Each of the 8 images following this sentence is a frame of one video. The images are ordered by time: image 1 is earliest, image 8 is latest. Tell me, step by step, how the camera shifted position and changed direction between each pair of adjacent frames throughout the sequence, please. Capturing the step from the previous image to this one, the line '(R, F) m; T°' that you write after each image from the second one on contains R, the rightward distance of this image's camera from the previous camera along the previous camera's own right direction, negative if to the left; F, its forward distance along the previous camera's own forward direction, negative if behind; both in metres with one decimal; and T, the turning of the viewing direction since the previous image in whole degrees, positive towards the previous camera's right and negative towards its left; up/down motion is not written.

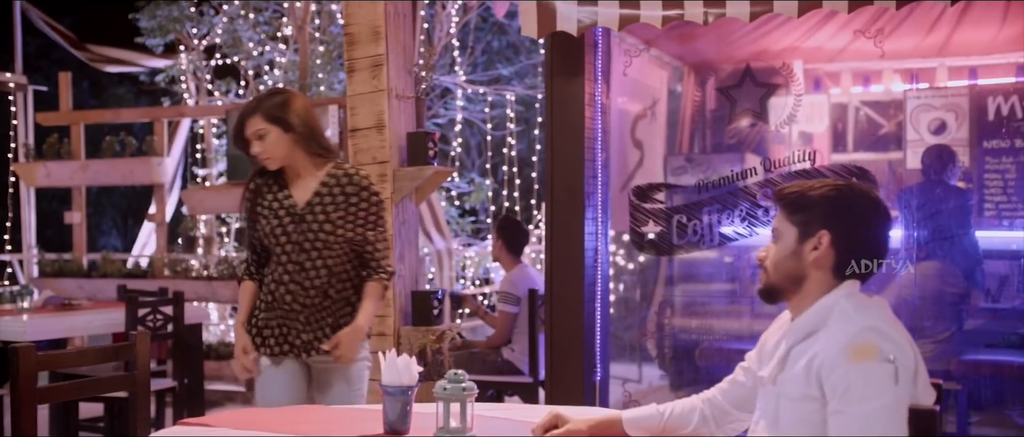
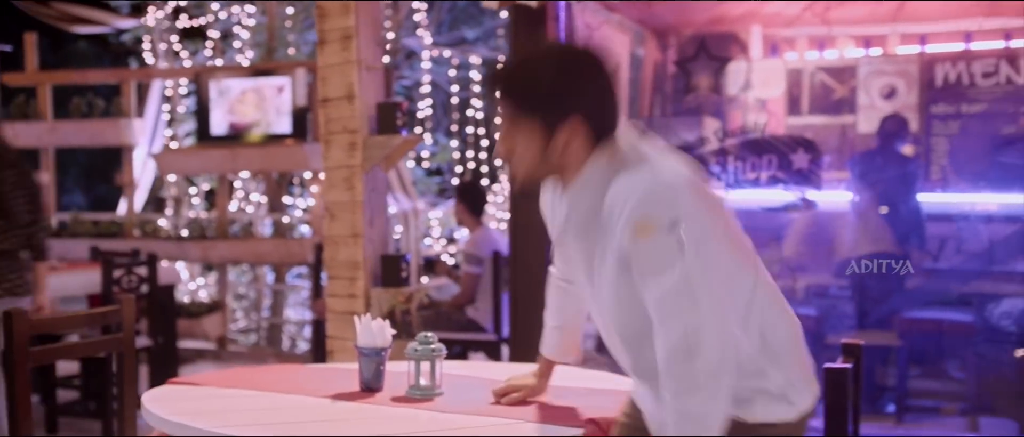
(0.0, -0.2) m; +2°
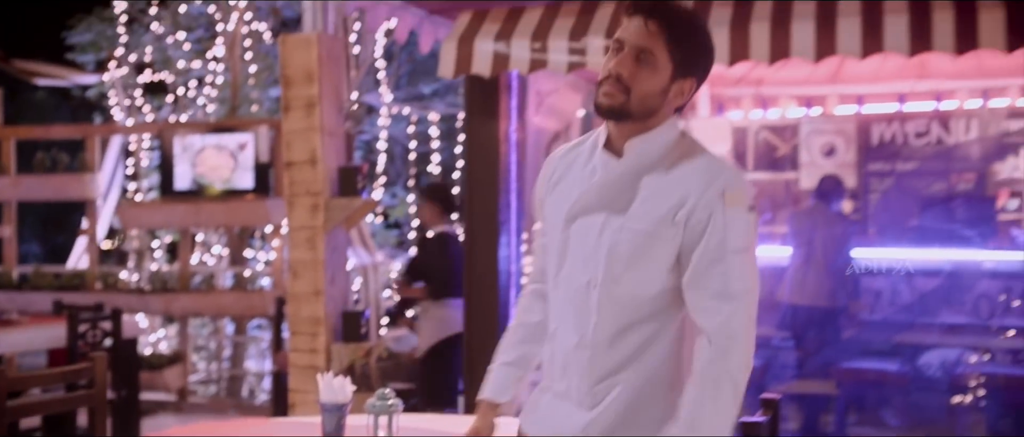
(0.0, -0.2) m; +2°
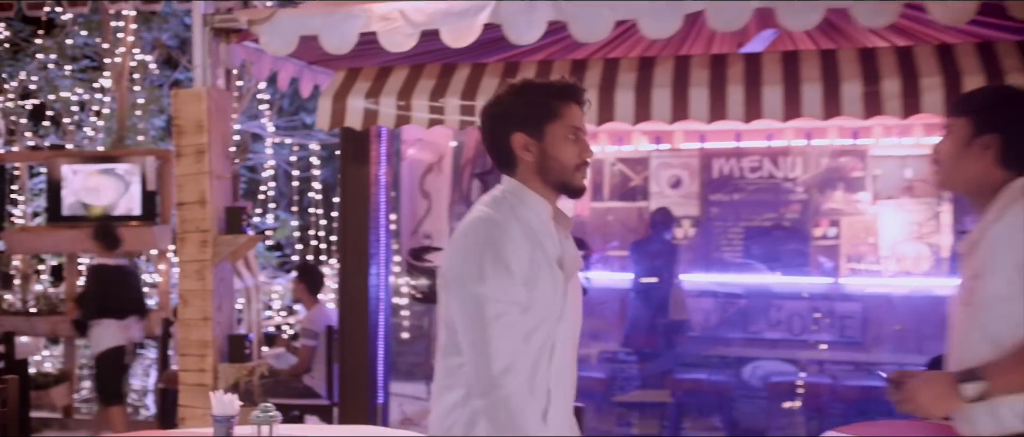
(+0.1, -0.6) m; +6°
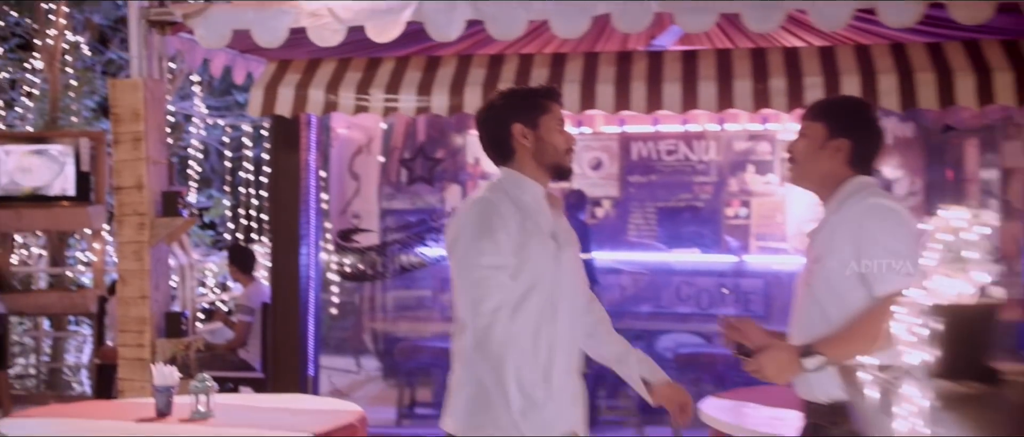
(+0.1, -0.3) m; +4°
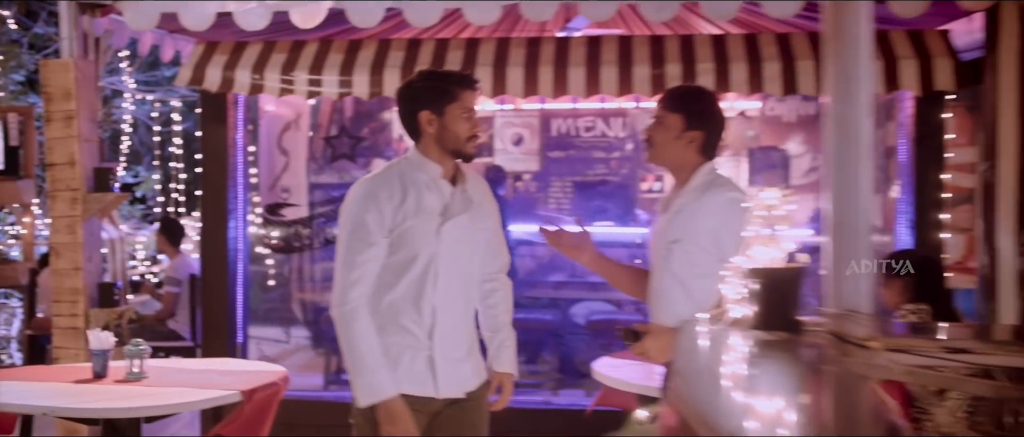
(+0.1, -0.3) m; +4°
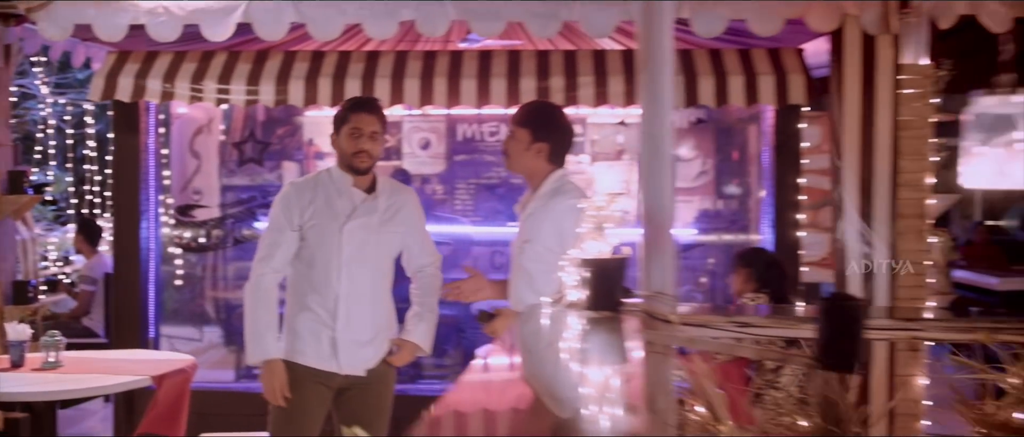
(+0.1, -0.4) m; +4°
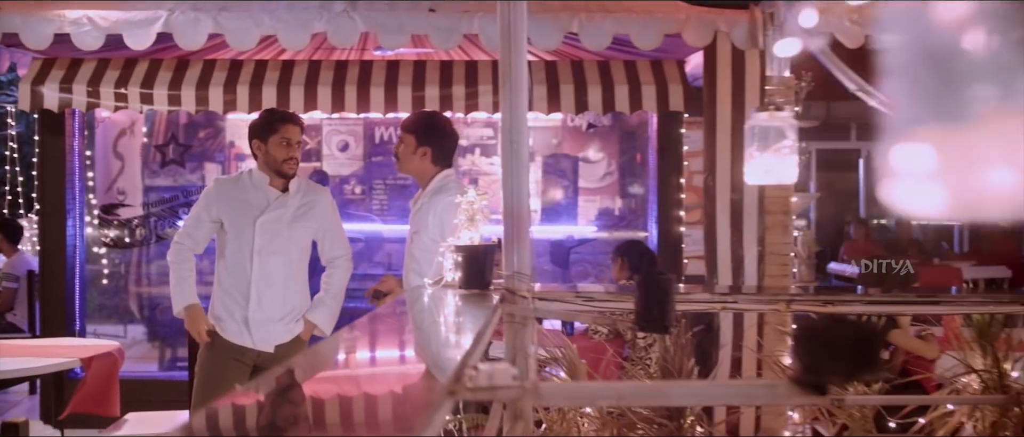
(+0.1, -0.4) m; +4°
